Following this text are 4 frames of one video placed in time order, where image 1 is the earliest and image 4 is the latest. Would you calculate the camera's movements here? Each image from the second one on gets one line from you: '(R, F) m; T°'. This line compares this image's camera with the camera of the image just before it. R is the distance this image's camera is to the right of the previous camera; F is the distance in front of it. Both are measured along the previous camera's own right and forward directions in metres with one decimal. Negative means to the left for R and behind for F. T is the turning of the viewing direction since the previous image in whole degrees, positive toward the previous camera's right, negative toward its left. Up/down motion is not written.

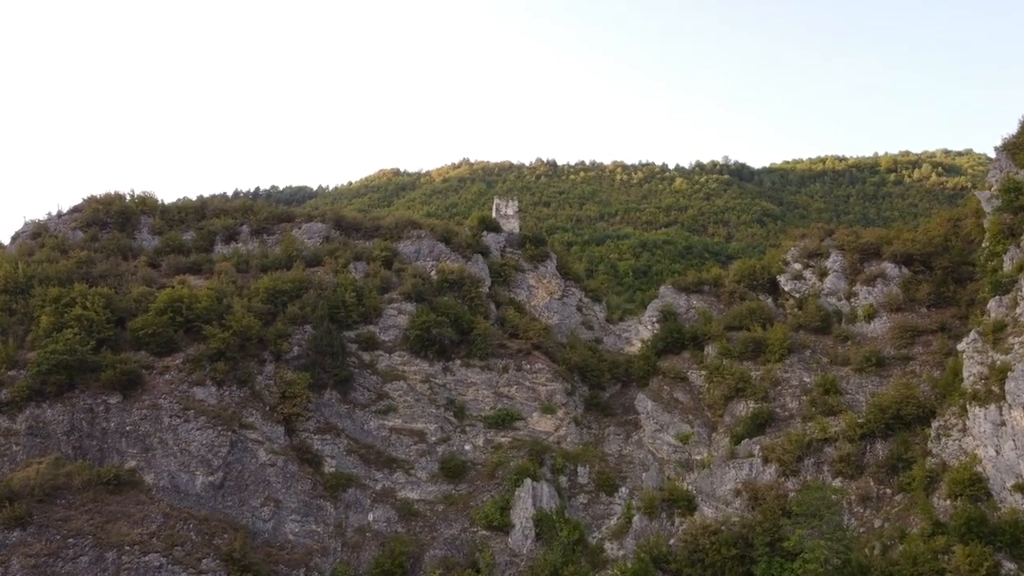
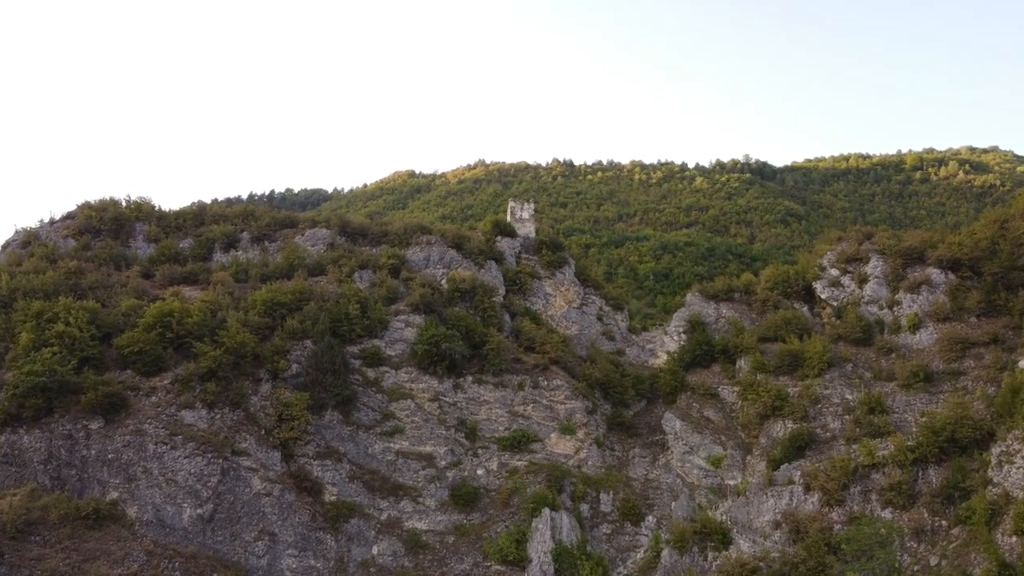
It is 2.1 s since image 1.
(0.0, +2.2) m; -1°
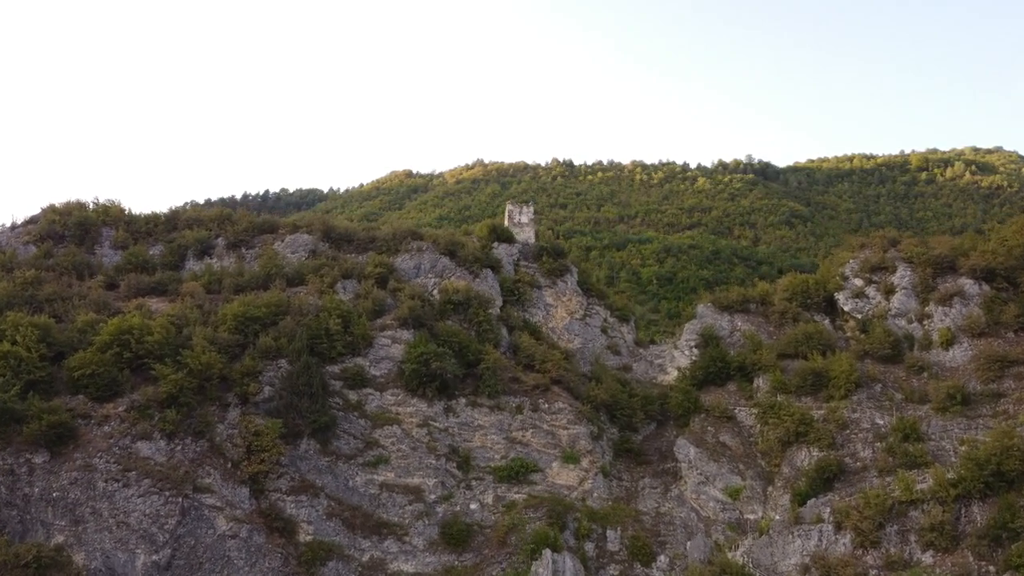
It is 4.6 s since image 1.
(0.0, +2.6) m; 0°
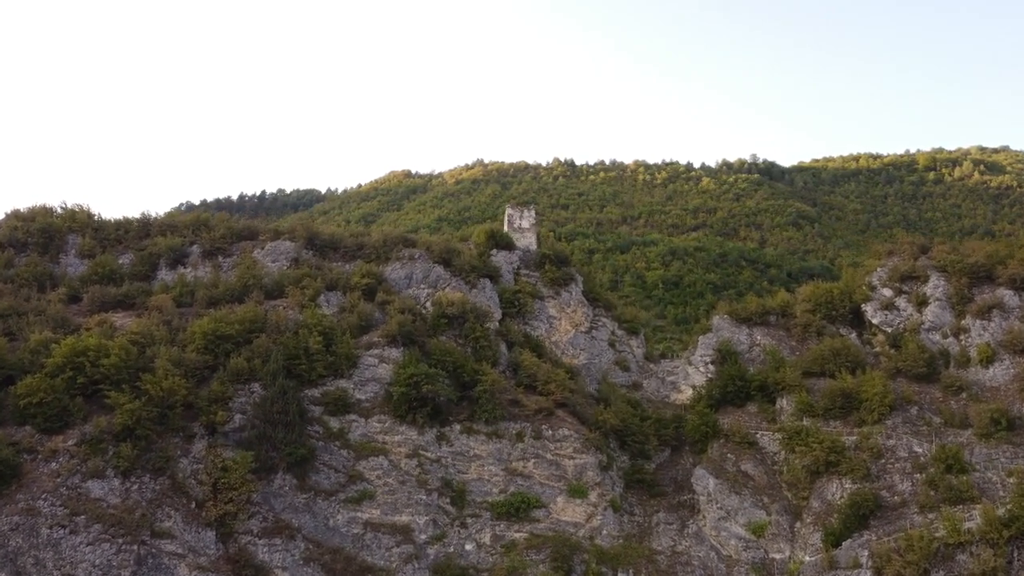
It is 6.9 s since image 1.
(0.0, +2.4) m; 0°
